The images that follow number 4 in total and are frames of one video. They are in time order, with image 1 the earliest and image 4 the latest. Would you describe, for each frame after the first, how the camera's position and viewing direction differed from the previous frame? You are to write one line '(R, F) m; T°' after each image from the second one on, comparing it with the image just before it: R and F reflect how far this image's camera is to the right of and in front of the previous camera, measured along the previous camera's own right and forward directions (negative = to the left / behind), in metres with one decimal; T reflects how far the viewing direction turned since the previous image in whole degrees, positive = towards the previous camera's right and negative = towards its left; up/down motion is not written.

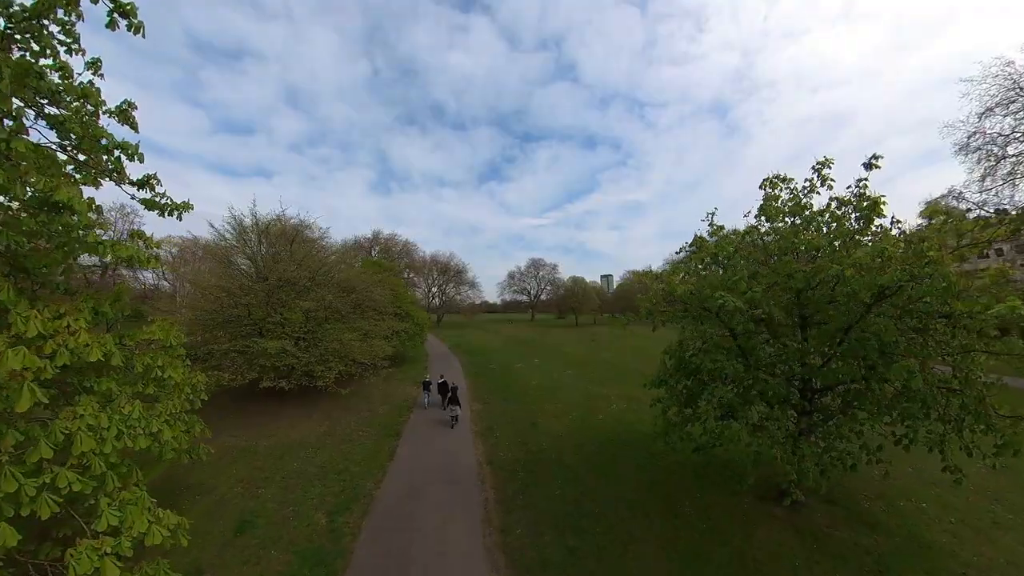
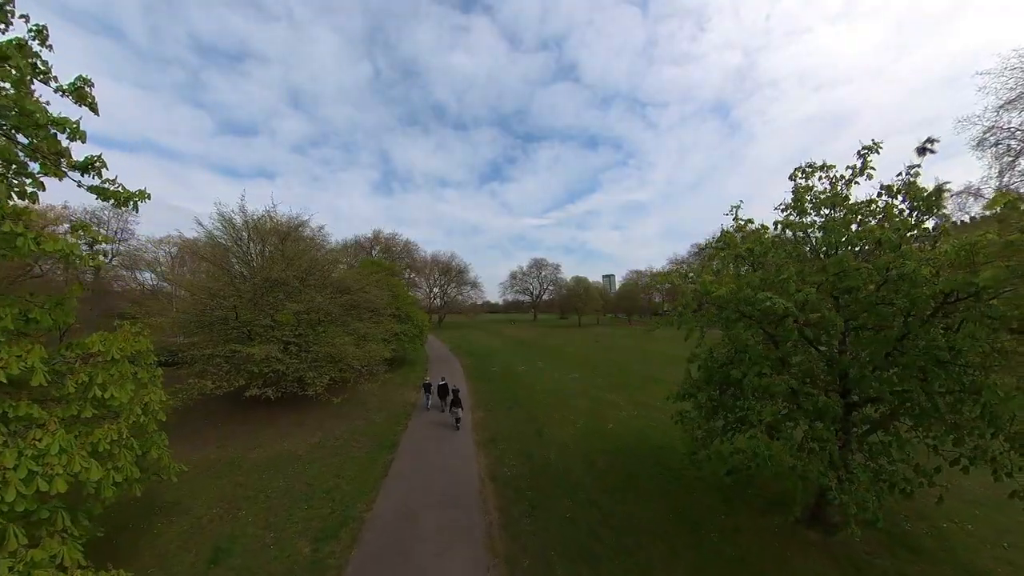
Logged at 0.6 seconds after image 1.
(-0.1, +1.0) m; 0°
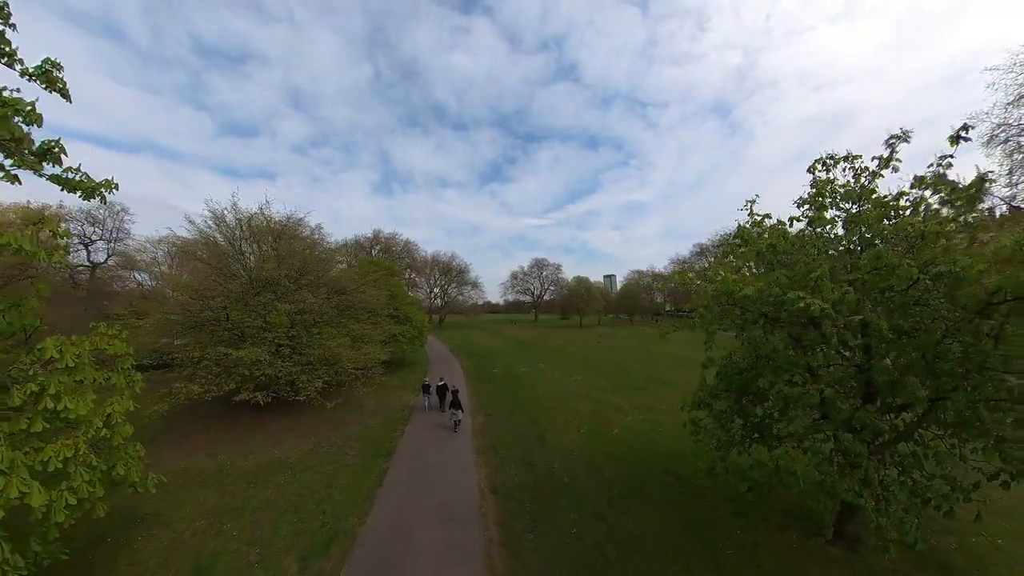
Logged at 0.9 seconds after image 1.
(0.0, +0.6) m; 0°
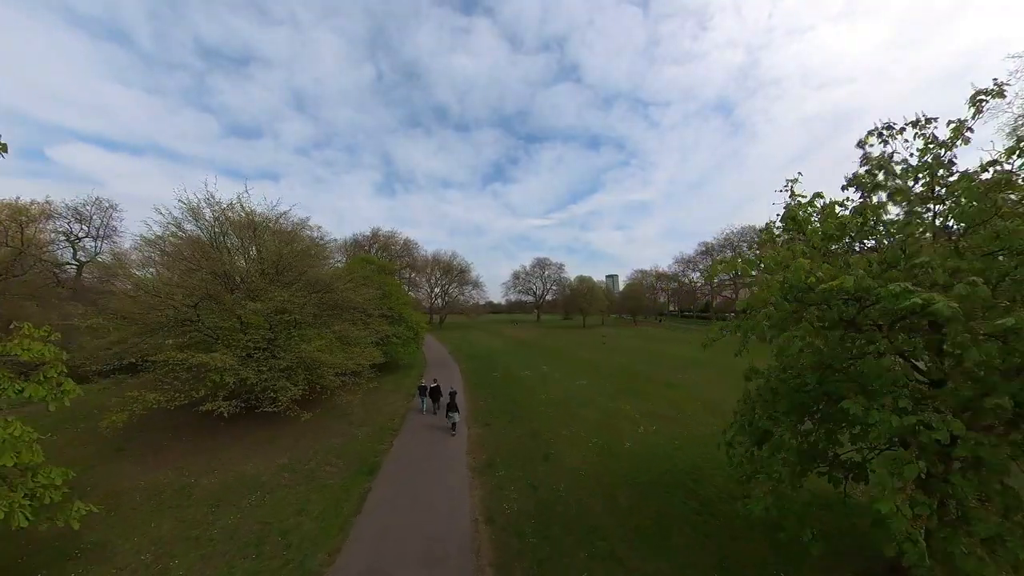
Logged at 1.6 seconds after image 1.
(+0.1, +1.5) m; 0°
